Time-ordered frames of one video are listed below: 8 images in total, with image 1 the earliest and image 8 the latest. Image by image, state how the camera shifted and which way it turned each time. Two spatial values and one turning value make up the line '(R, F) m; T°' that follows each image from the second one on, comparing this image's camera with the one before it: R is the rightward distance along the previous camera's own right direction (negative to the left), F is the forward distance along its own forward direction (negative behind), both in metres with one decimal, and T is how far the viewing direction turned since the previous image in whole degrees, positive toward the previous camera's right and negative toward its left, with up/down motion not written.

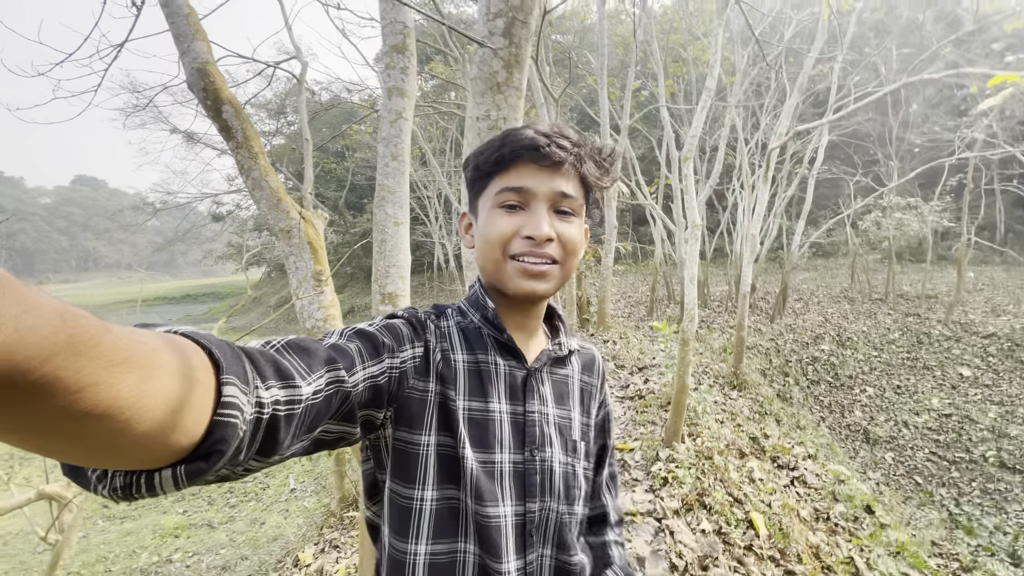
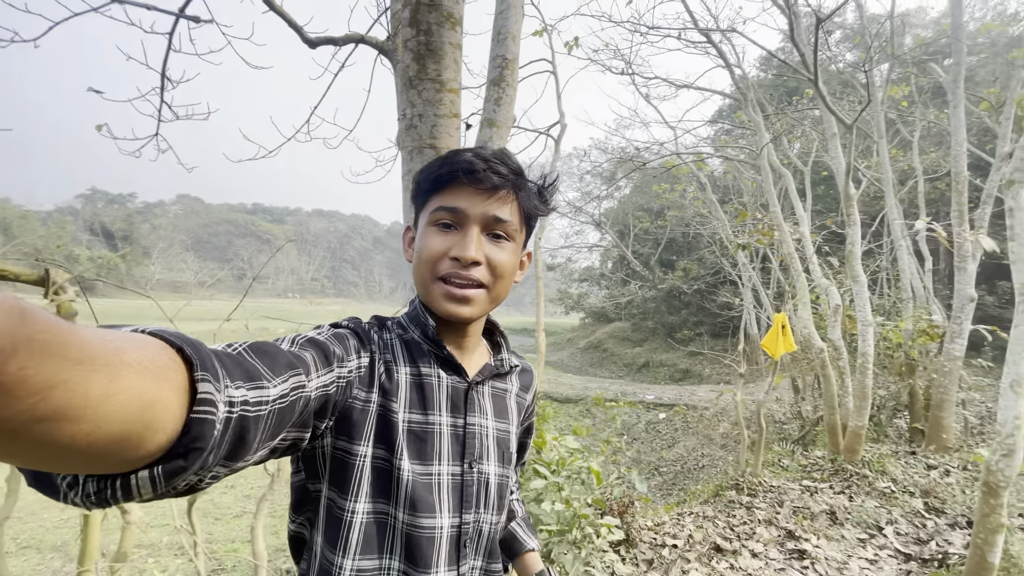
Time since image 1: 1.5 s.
(+0.7, +0.5) m; -37°
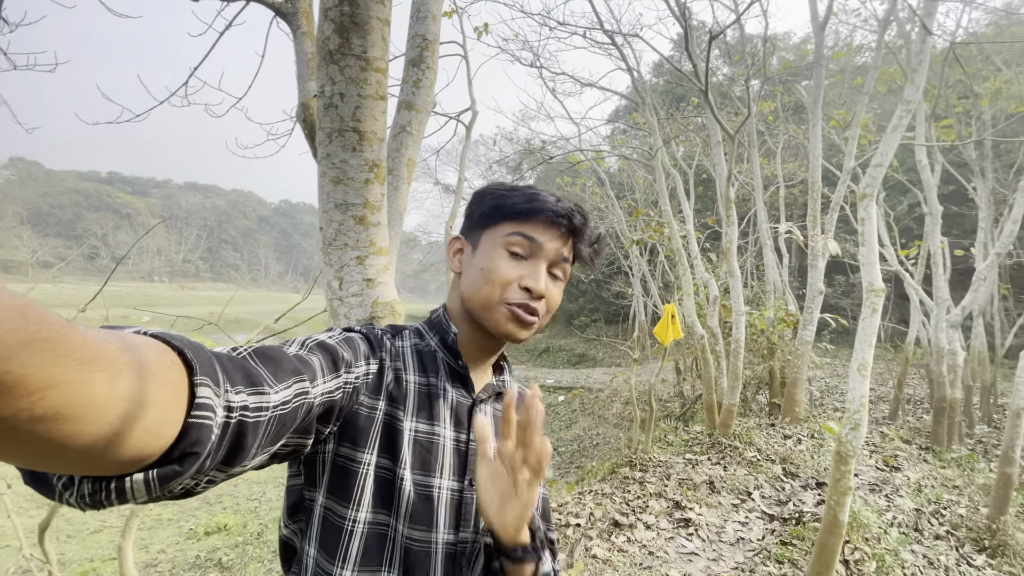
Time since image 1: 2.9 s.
(-0.1, 0.0) m; +12°
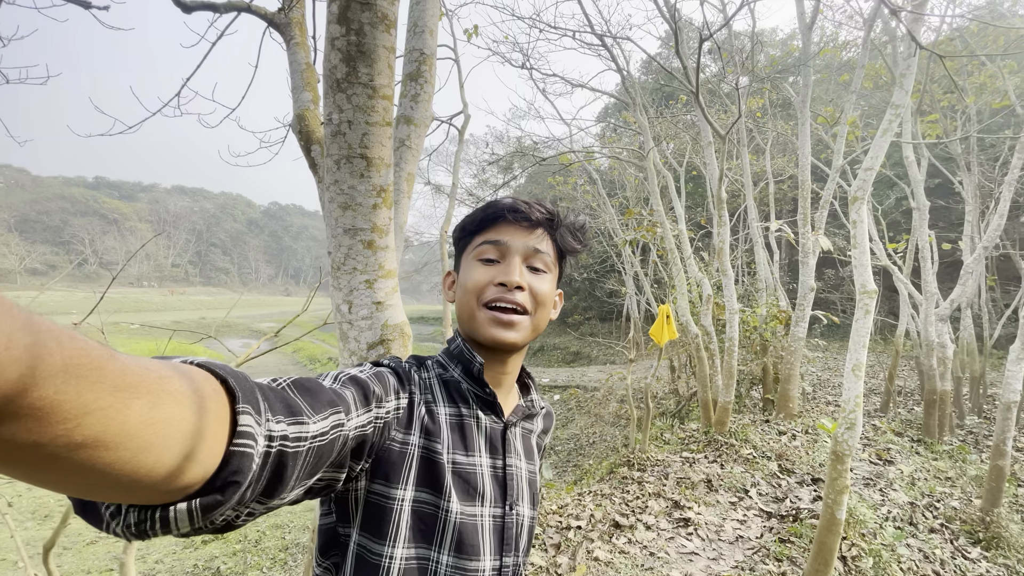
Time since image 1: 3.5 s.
(0.0, 0.0) m; +1°
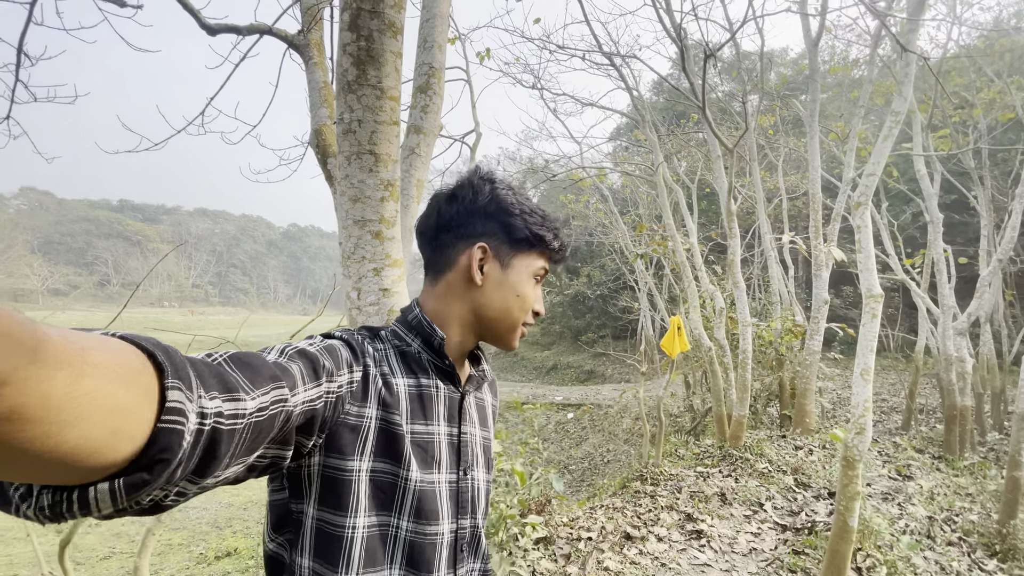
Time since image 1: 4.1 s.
(0.0, 0.0) m; -2°
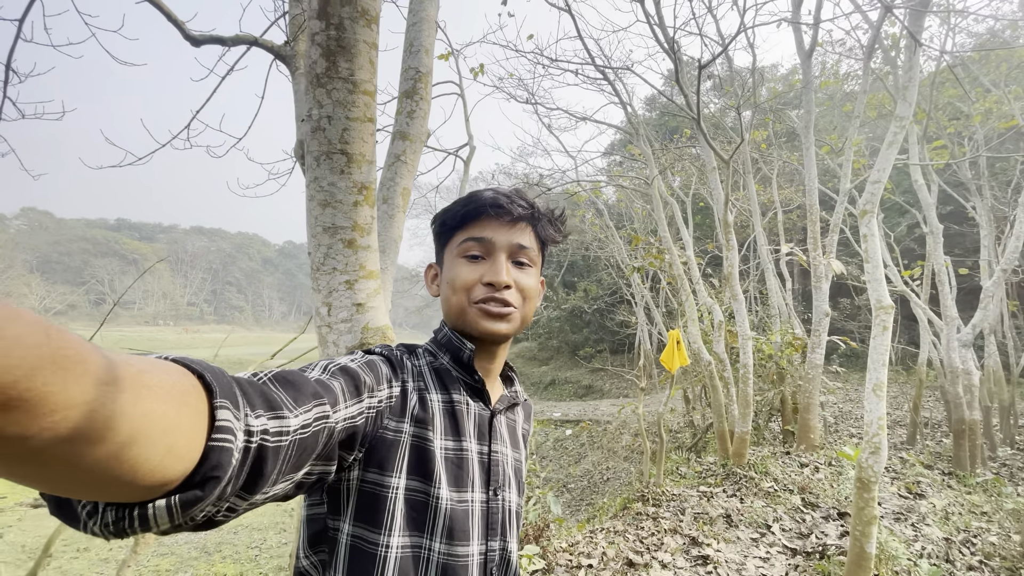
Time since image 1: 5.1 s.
(0.0, +0.1) m; 0°
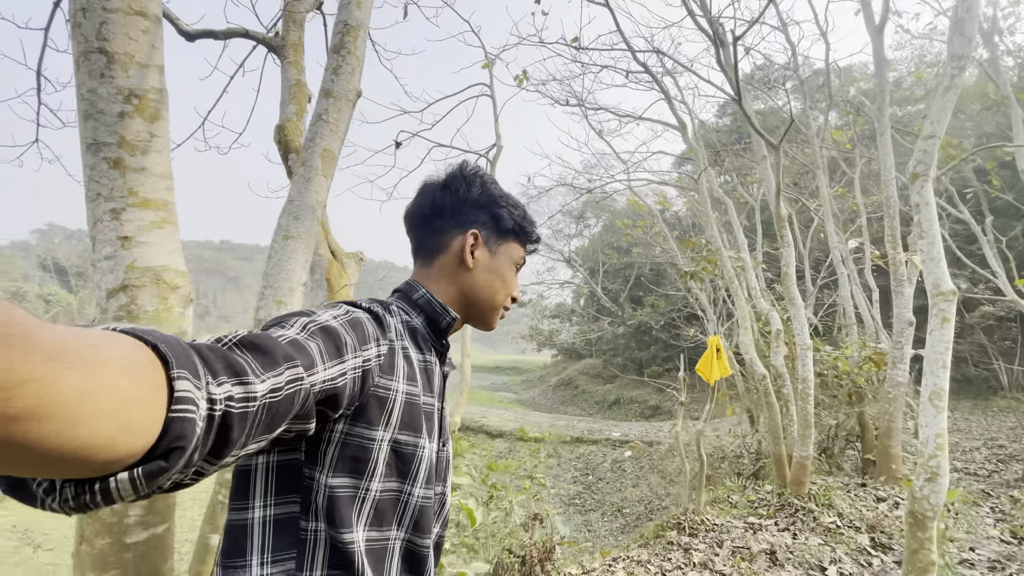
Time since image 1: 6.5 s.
(+0.4, +0.3) m; -8°
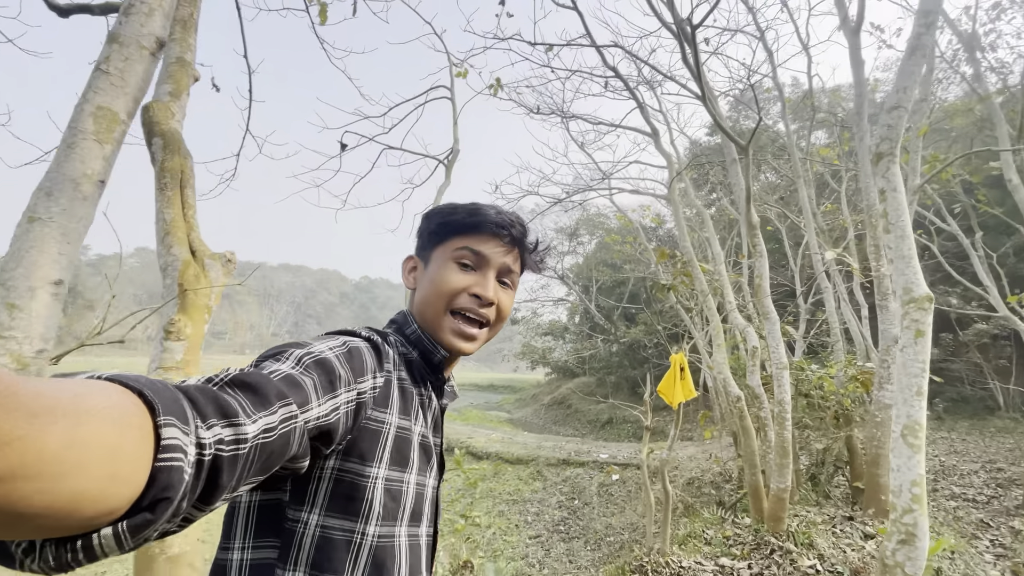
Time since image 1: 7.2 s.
(+0.4, +0.3) m; 0°
